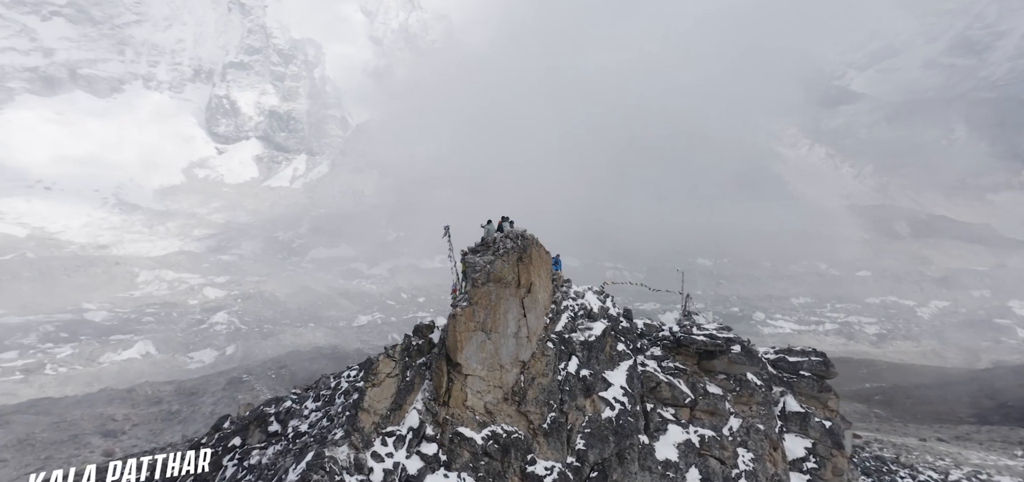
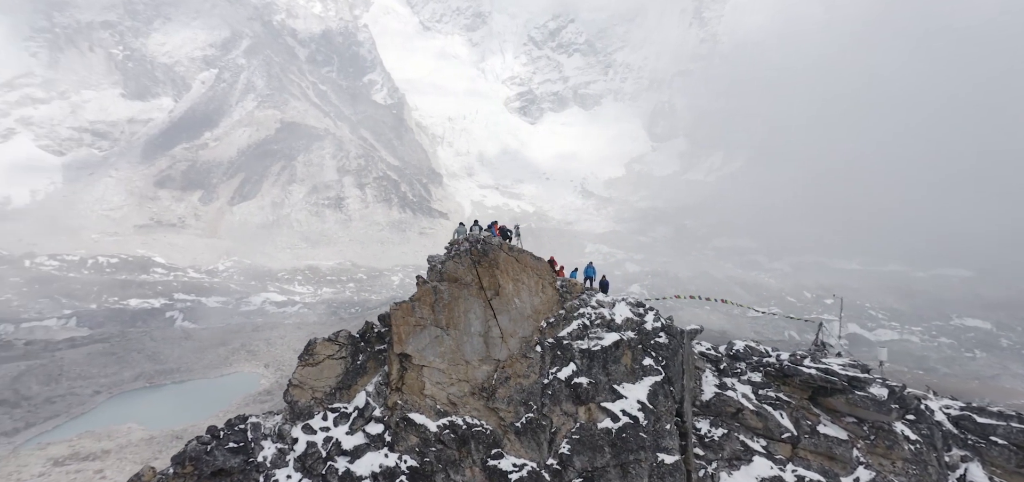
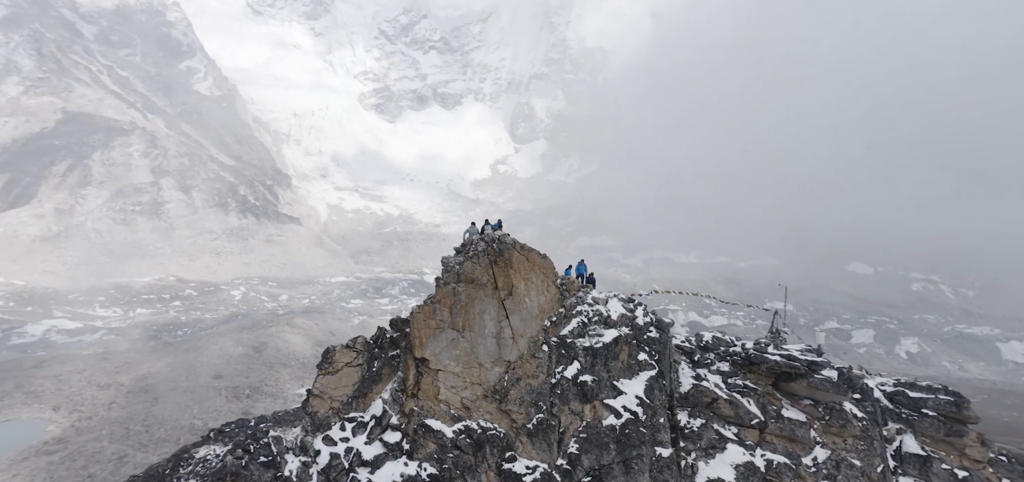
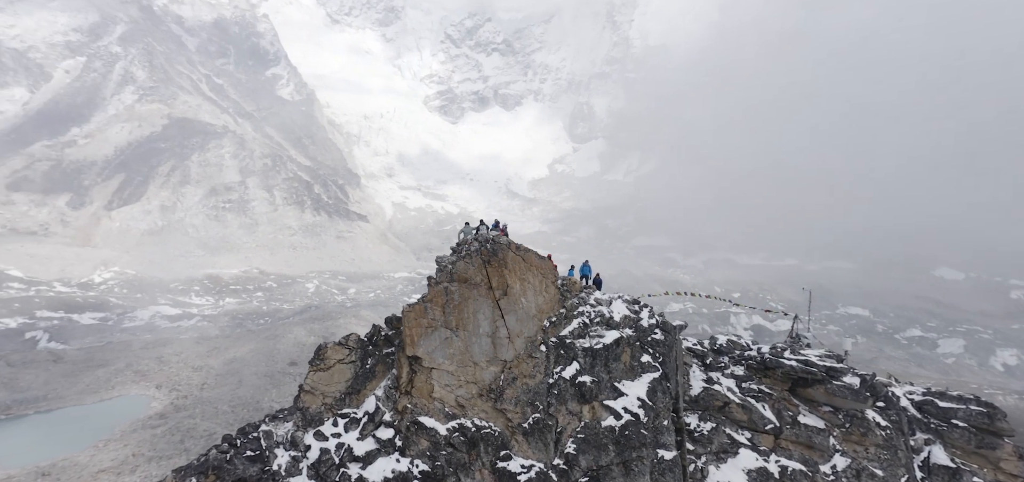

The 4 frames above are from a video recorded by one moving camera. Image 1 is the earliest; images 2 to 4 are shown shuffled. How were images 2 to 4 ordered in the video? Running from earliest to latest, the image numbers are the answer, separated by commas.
3, 4, 2
